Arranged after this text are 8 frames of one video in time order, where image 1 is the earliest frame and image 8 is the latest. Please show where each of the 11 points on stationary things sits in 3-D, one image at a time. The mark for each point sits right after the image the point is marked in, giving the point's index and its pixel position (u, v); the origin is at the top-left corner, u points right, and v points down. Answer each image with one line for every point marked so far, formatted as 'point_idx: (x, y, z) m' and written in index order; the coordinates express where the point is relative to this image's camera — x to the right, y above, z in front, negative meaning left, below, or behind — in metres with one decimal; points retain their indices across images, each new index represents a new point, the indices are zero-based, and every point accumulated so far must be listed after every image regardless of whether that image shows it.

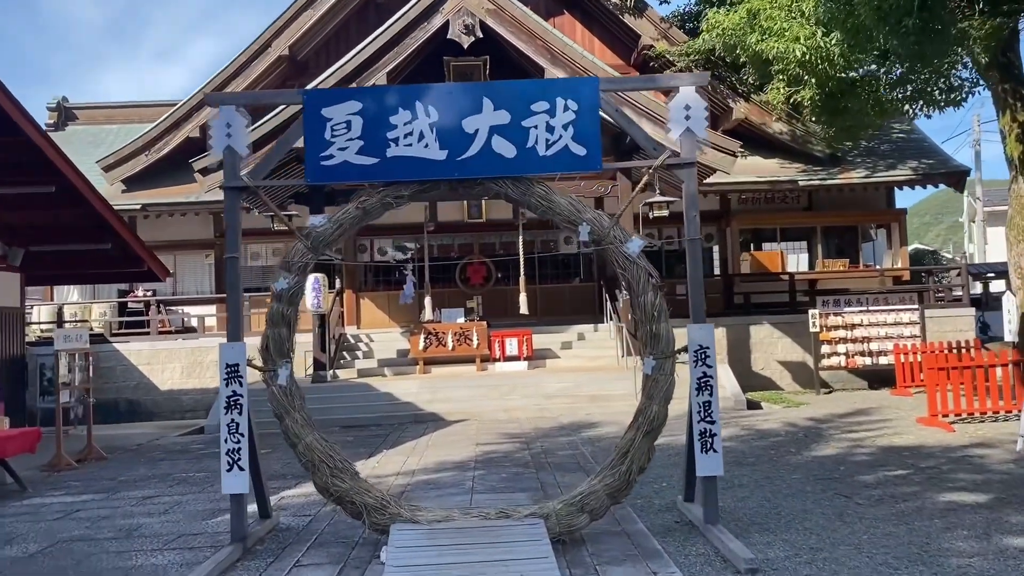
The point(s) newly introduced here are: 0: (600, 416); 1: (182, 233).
0: (+1.1, -1.6, +11.0) m
1: (-5.8, +1.0, +15.7) m
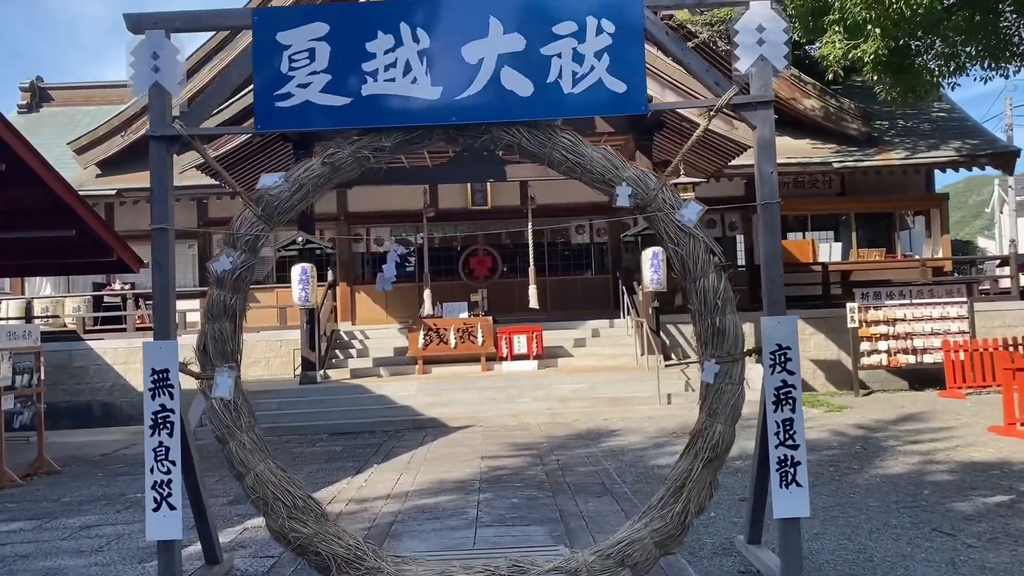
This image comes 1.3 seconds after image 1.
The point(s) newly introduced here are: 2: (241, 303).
0: (+1.2, -1.5, +9.8) m
1: (-5.7, +1.1, +14.6) m
2: (-1.2, -0.1, +3.9) m
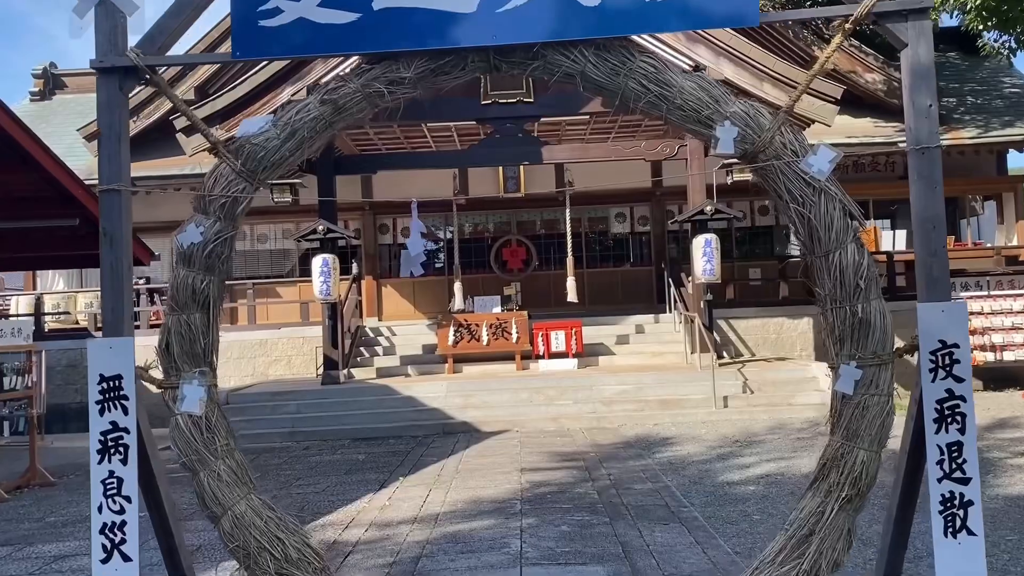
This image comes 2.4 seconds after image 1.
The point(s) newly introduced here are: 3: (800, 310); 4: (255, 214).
0: (+1.6, -1.4, +8.8) m
1: (-5.1, +1.2, +13.8) m
2: (-1.0, 0.0, +3.0) m
3: (+4.0, -0.3, +12.3) m
4: (-4.0, +1.2, +13.7) m
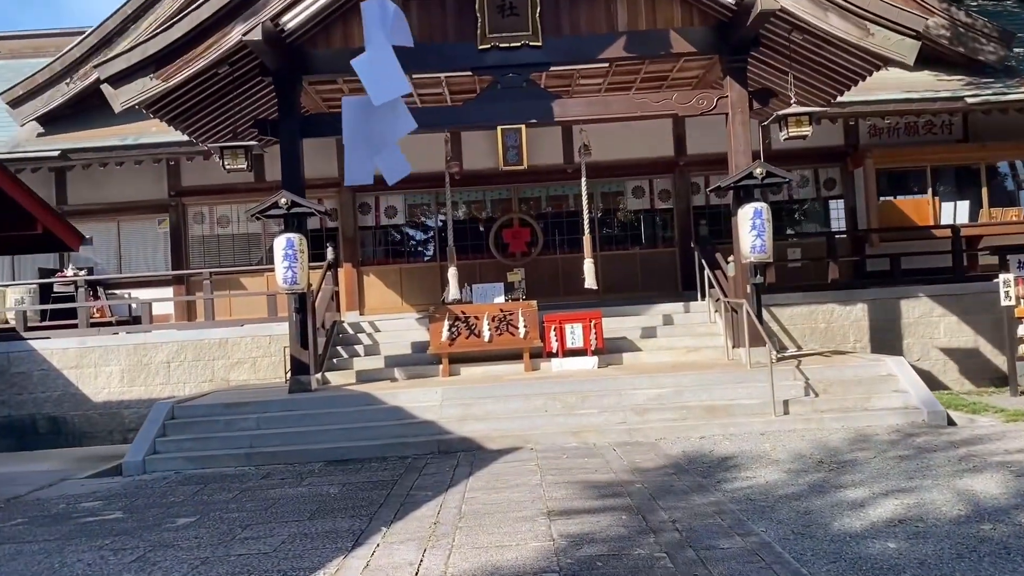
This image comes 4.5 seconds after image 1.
0: (+1.7, -1.3, +7.0) m
1: (-5.1, +1.3, +11.9) m
2: (-0.8, +0.1, +1.1) m
3: (+4.1, -0.1, +10.5) m
4: (-4.0, +1.3, +11.8) m
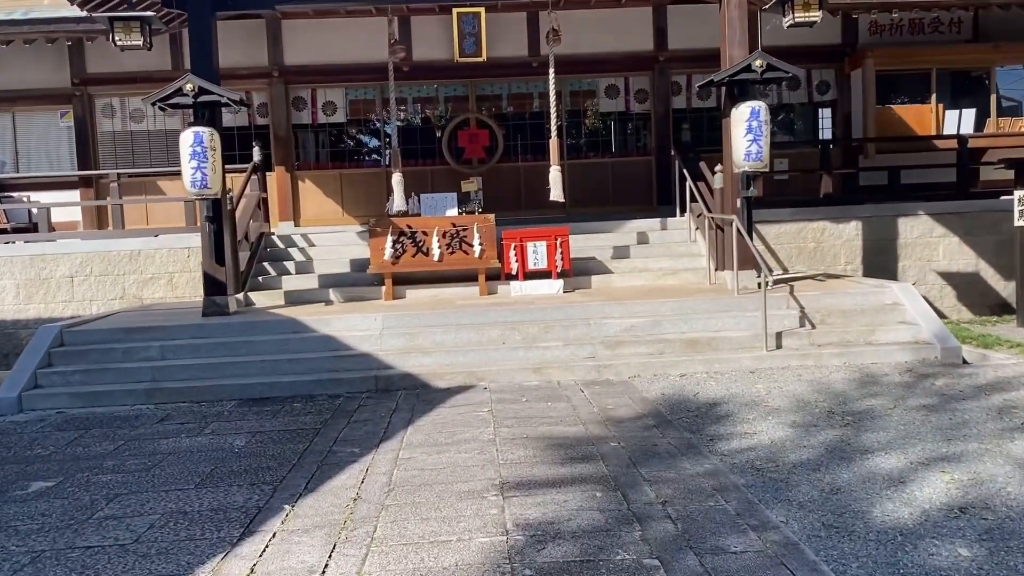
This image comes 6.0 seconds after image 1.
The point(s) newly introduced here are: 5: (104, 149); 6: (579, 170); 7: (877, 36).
0: (+1.3, -0.7, +5.9) m
1: (-5.6, +2.4, +10.2) m
2: (-0.9, +0.1, -0.1) m
3: (+3.6, +0.8, +9.5) m
4: (-4.5, +2.4, +10.2) m
5: (-4.9, +1.7, +10.5) m
6: (+0.8, +1.4, +10.6) m
7: (+4.4, +3.0, +10.5) m
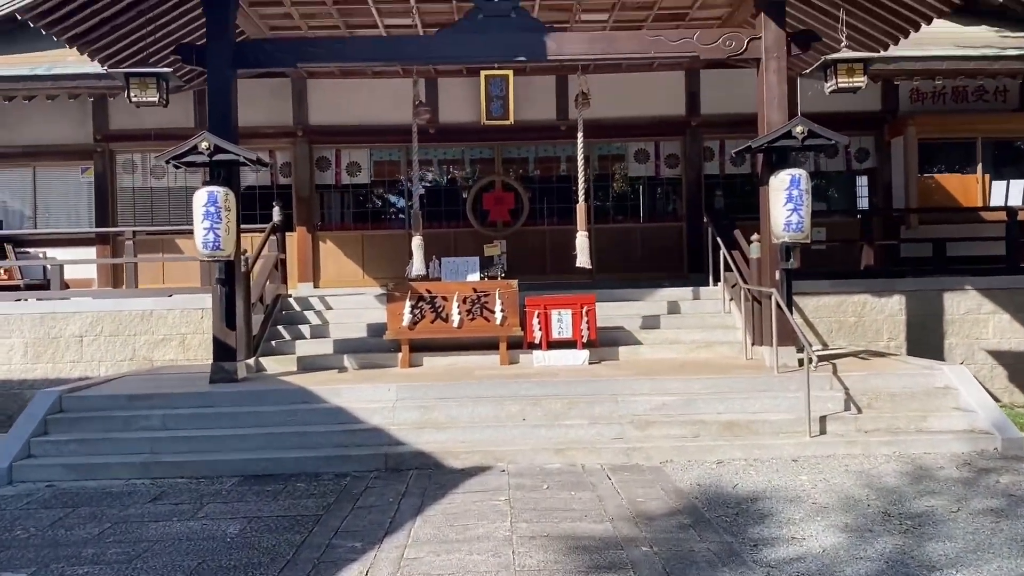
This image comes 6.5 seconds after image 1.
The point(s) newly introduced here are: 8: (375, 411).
0: (+1.5, -1.2, +5.4) m
1: (-5.3, +1.8, +10.1) m
2: (-0.9, +0.1, -0.5) m
3: (+3.8, 0.0, +9.0) m
4: (-4.2, +1.7, +10.1) m
5: (-4.6, +1.0, +10.3) m
6: (+1.1, +0.6, +10.3) m
7: (+4.7, +2.1, +10.1) m
8: (-1.0, -0.9, +6.4) m
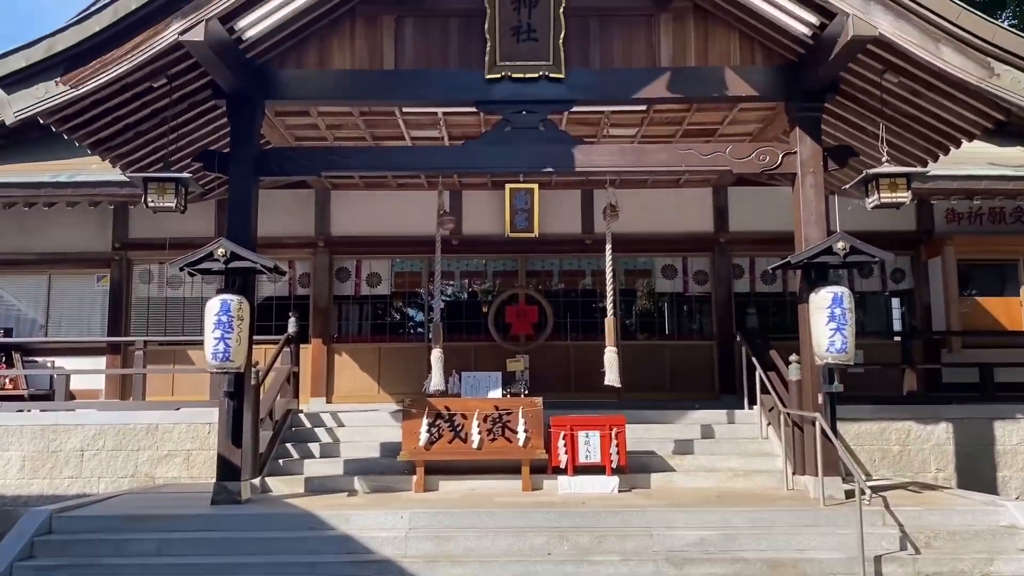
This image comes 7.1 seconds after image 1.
0: (+1.6, -1.9, +4.8) m
1: (-5.0, +0.5, +10.0) m
2: (-0.9, +0.2, -0.8) m
3: (+4.1, -1.2, +8.5) m
4: (-3.9, +0.5, +9.9) m
5: (-4.3, -0.3, +10.1) m
6: (+1.4, -0.7, +9.9) m
7: (+5.0, +0.7, +9.9) m
8: (-0.9, -1.7, +5.9) m
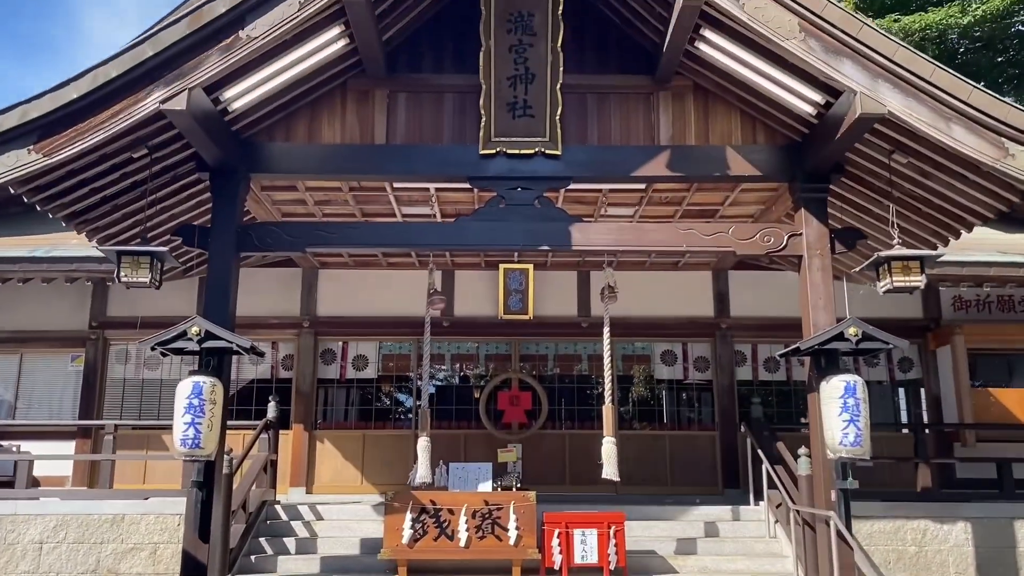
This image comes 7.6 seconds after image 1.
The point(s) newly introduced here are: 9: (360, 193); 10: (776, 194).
0: (+1.5, -2.3, +4.2) m
1: (-5.1, -0.3, +9.6) m
2: (-0.9, +0.3, -1.2) m
3: (+4.0, -2.0, +8.0) m
4: (-4.0, -0.4, +9.5) m
5: (-4.4, -1.2, +9.6) m
6: (+1.3, -1.7, +9.4) m
7: (+4.9, -0.3, +9.6) m
8: (-0.9, -2.2, +5.4) m
9: (-1.3, +0.8, +7.3) m
10: (+2.3, +0.8, +7.5) m
